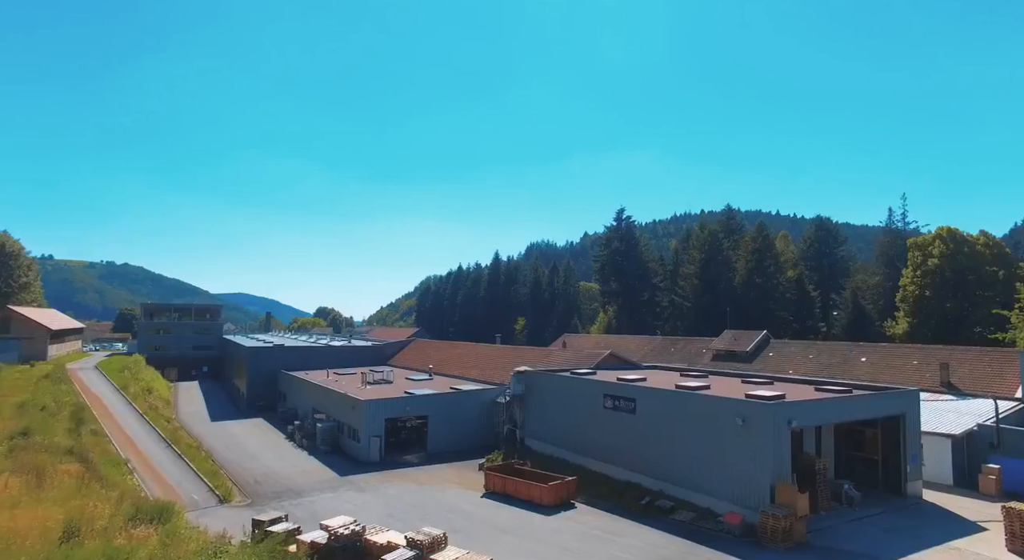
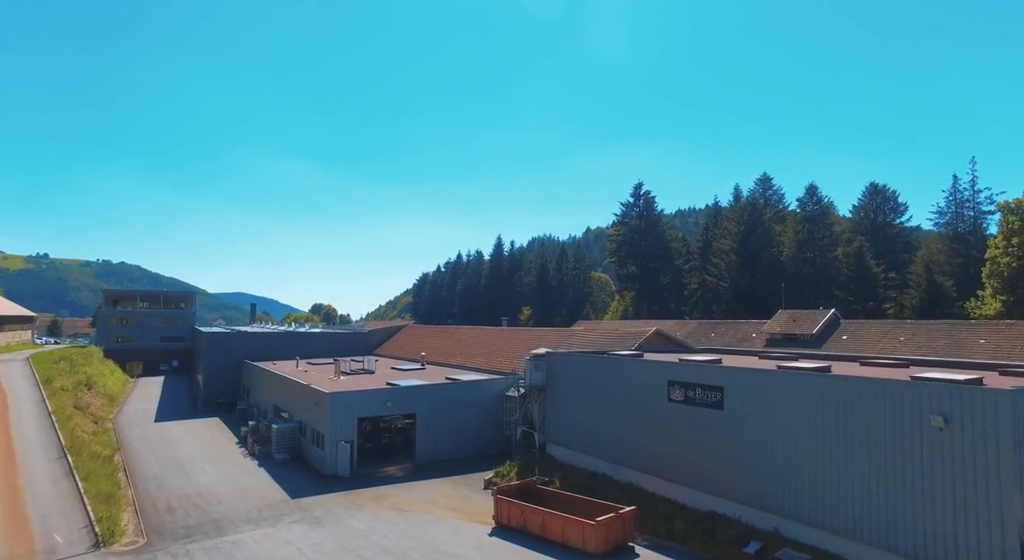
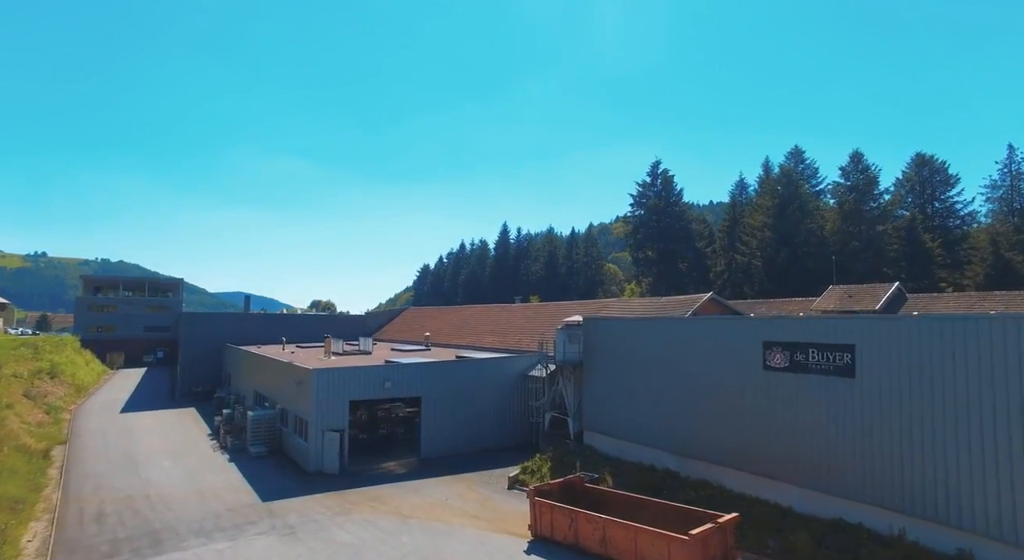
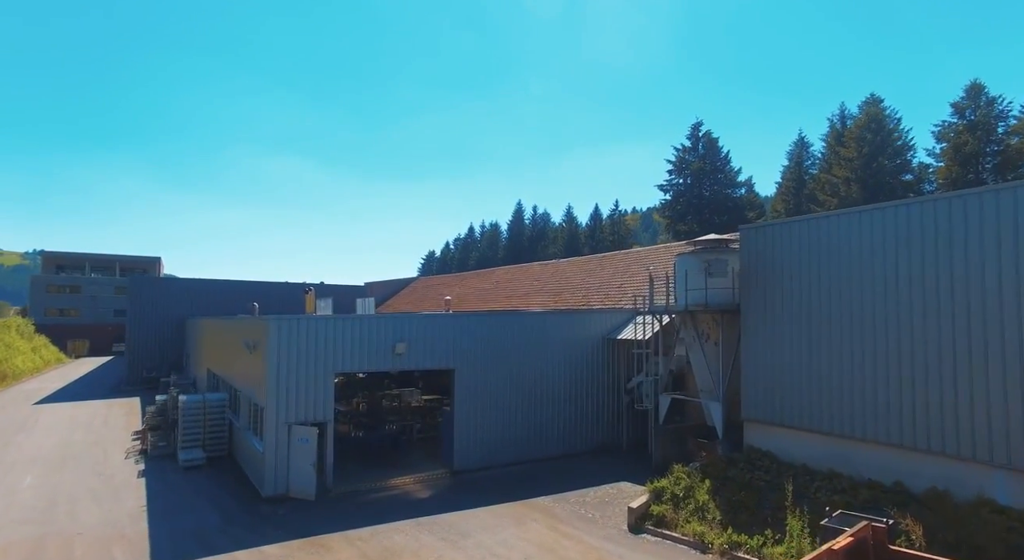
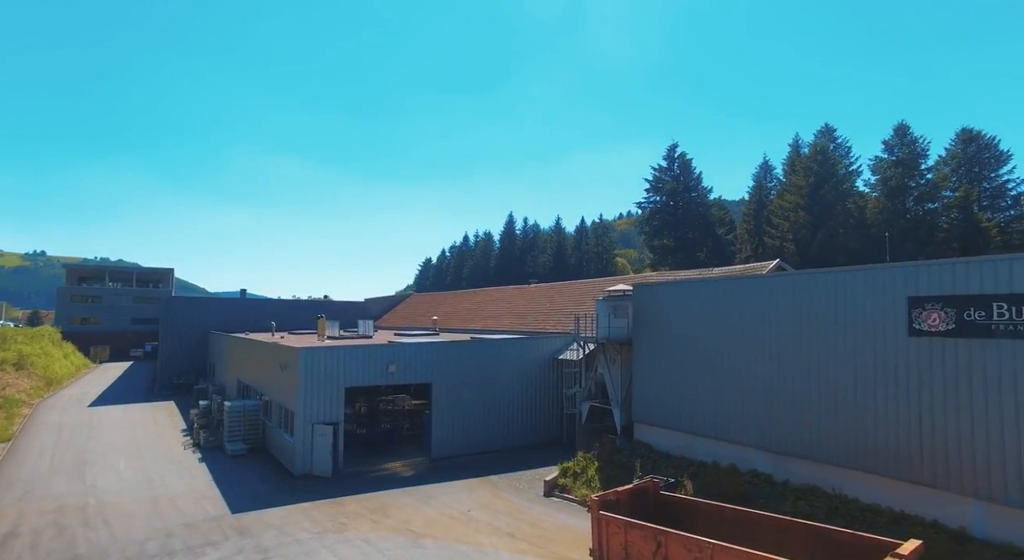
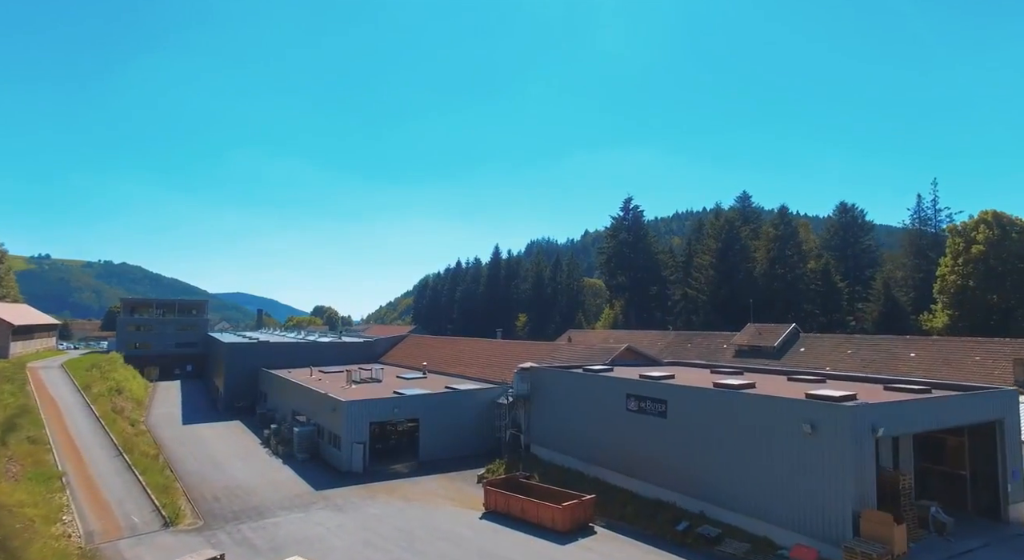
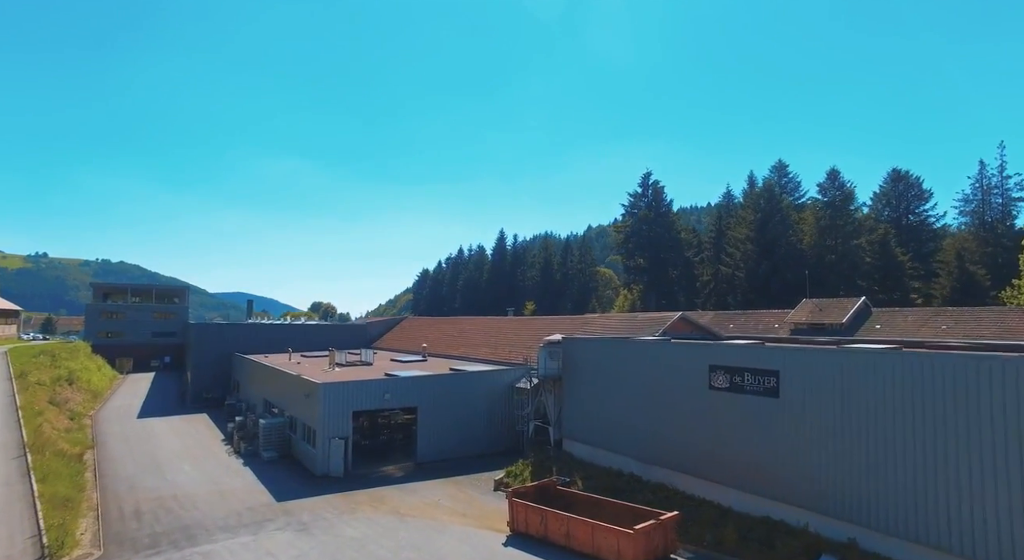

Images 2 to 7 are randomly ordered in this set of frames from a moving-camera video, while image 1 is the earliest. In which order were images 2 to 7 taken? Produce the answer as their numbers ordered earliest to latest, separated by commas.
6, 2, 7, 3, 5, 4
